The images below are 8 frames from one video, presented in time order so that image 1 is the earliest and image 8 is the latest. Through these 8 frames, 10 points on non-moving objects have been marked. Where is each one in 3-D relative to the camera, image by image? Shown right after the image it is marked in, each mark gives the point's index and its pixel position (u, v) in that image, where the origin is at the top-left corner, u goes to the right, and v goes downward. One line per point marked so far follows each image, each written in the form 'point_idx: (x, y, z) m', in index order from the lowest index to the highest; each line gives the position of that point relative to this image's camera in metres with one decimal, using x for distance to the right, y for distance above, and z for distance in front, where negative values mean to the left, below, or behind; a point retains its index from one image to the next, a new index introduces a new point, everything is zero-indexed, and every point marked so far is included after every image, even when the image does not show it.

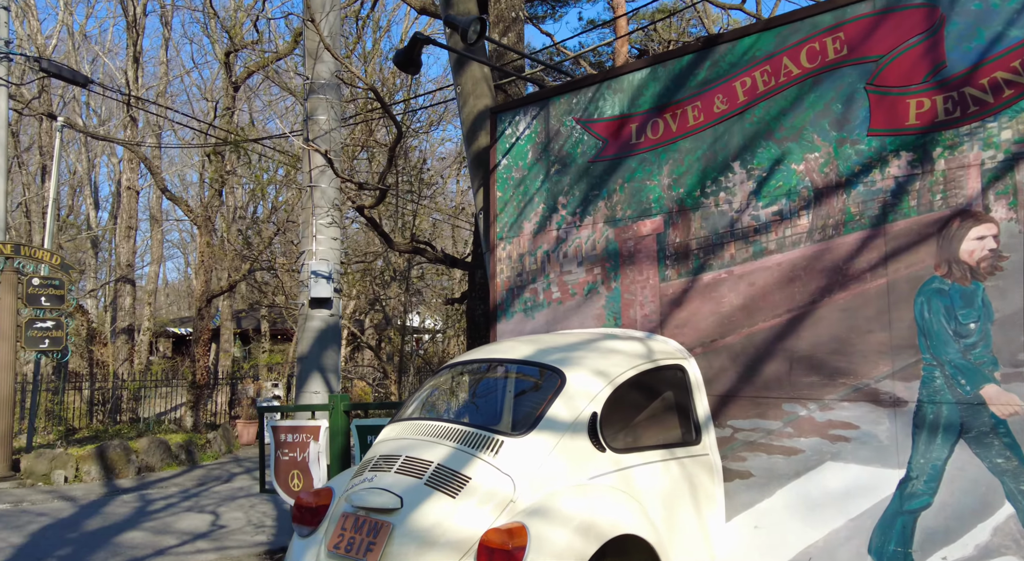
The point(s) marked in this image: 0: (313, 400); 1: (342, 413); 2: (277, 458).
0: (-1.8, -1.1, +7.3) m
1: (-1.4, -1.1, +6.3) m
2: (-2.0, -1.5, +6.7) m
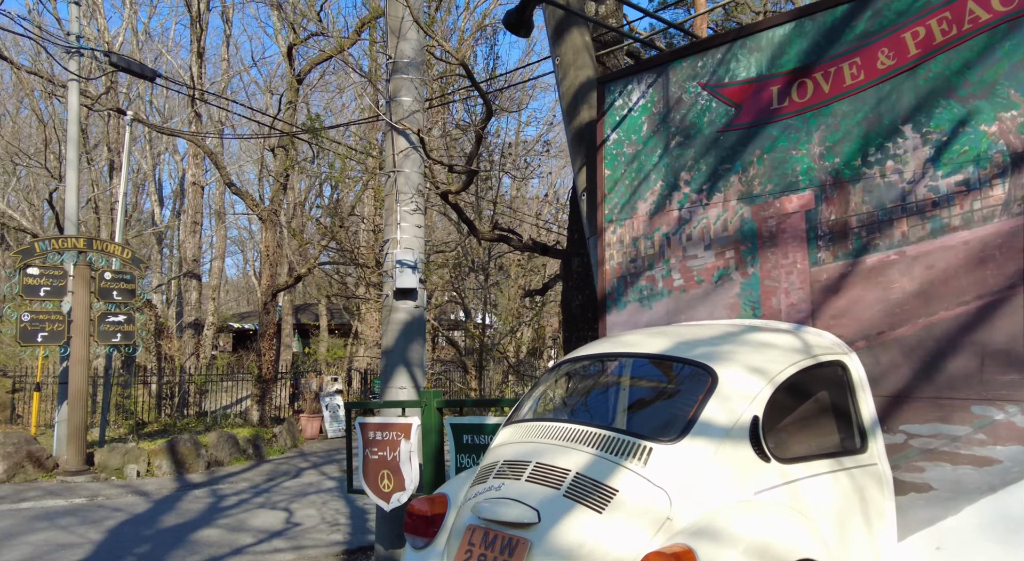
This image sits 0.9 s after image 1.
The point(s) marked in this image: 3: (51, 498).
0: (-1.0, -1.0, +6.9) m
1: (-0.6, -1.0, +5.9) m
2: (-1.2, -1.4, +6.3) m
3: (-6.9, -3.2, +11.8) m
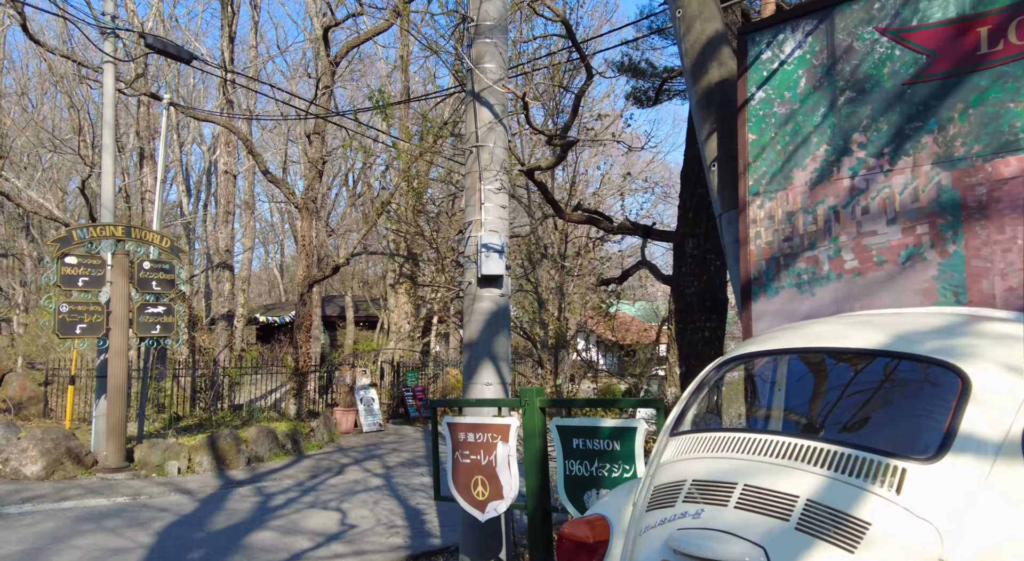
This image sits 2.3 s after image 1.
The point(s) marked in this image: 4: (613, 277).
0: (-0.2, -0.9, +6.2) m
1: (+0.2, -0.9, +5.2) m
2: (-0.4, -1.3, +5.7) m
3: (-6.0, -3.1, +11.3) m
4: (+1.1, 0.0, +8.4) m
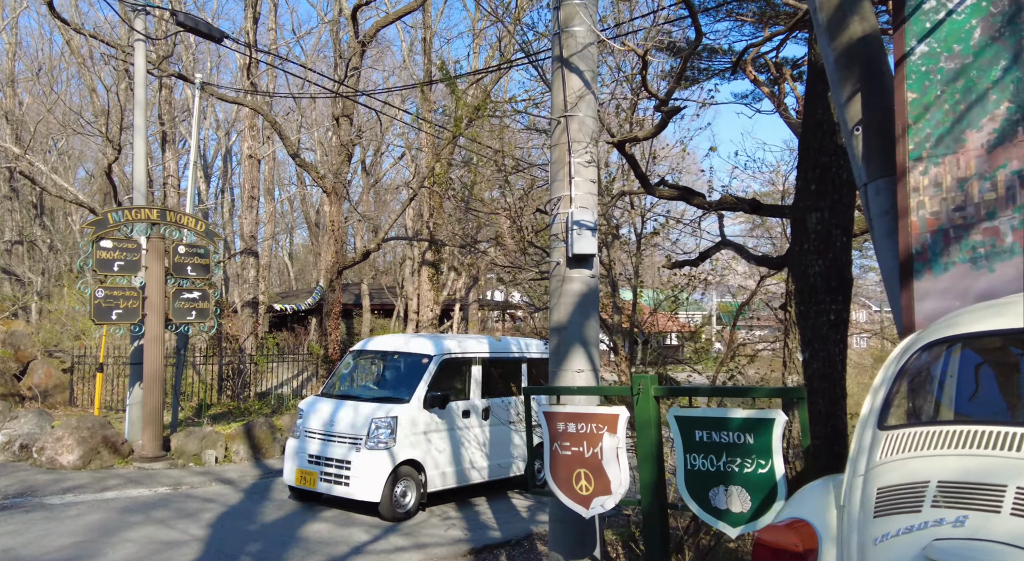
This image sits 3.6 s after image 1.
0: (+0.5, -0.7, +5.8) m
1: (+0.9, -0.7, +4.8) m
2: (+0.3, -1.2, +5.3) m
3: (-5.2, -2.9, +11.0) m
4: (+1.8, +0.2, +8.0) m
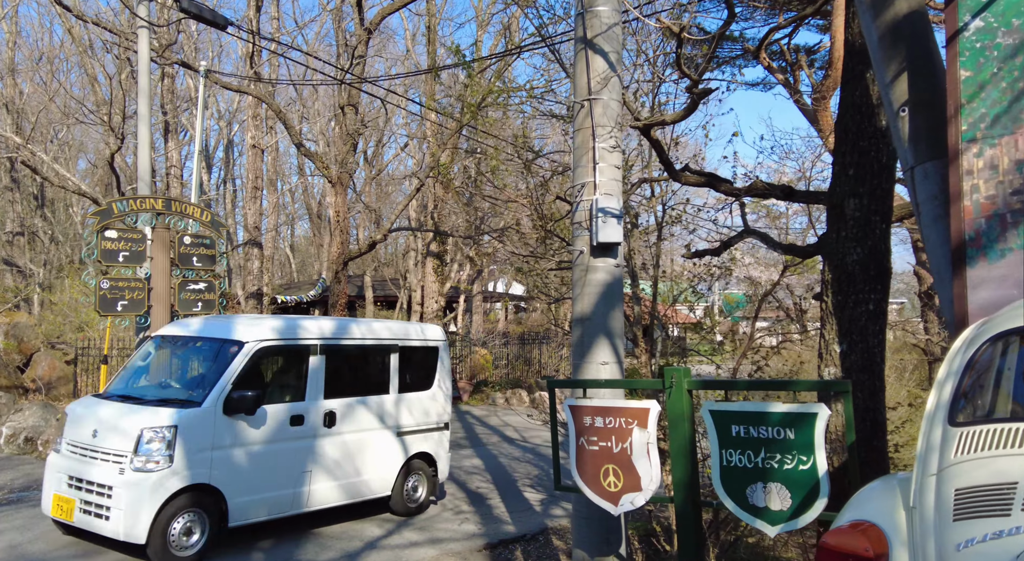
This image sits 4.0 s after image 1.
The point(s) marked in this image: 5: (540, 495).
0: (+0.6, -0.7, +5.6) m
1: (+1.0, -0.7, +4.6) m
2: (+0.4, -1.1, +5.1) m
3: (-5.1, -2.7, +10.8) m
4: (+1.9, +0.3, +7.8) m
5: (+0.4, -2.9, +10.6) m
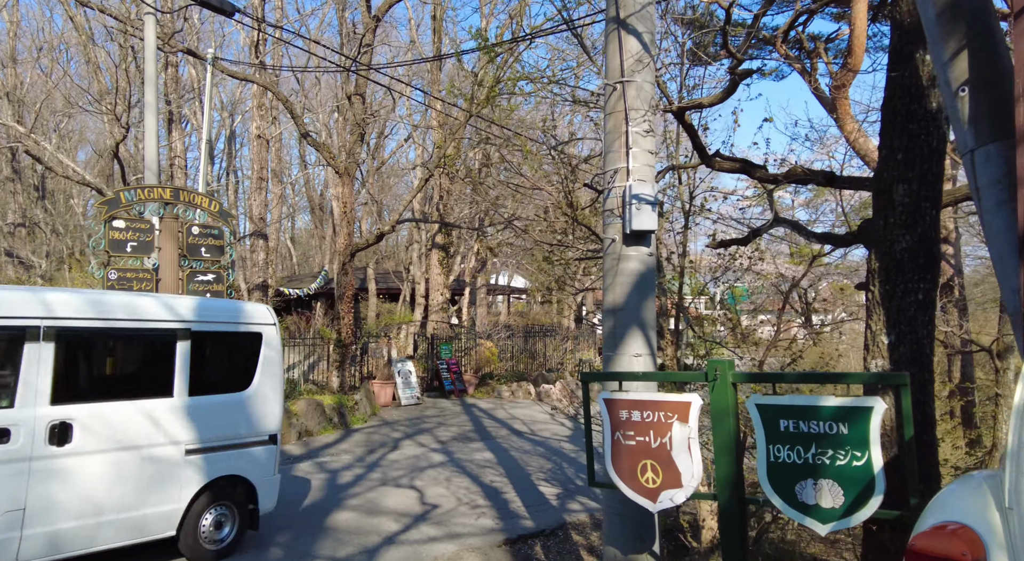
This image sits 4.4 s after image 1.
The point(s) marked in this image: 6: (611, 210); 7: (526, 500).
0: (+0.8, -0.6, +5.5) m
1: (+1.2, -0.6, +4.5) m
2: (+0.6, -1.0, +5.0) m
3: (-4.9, -2.6, +10.7) m
4: (+2.1, +0.4, +7.6) m
5: (+0.6, -2.8, +10.5) m
6: (+0.7, +0.5, +5.6) m
7: (+0.2, -2.7, +9.7) m
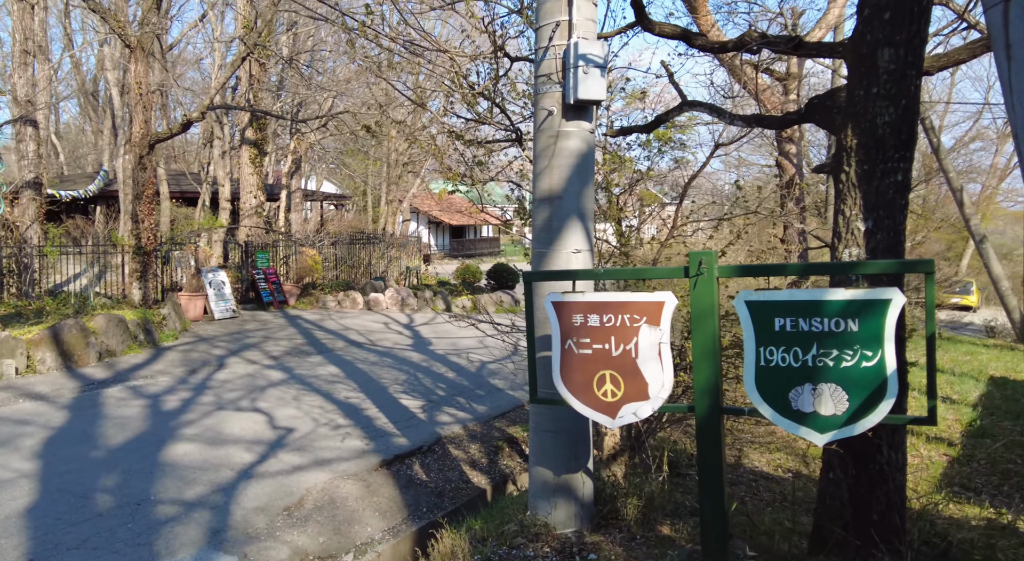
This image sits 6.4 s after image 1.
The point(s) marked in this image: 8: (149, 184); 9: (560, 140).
0: (+0.4, +0.1, +4.6) m
1: (+1.0, 0.0, +3.8) m
2: (+0.3, -0.4, +4.2) m
3: (-6.5, -1.4, +8.5) m
4: (+1.1, +1.4, +7.0) m
5: (-1.1, -1.5, +9.7) m
6: (+0.2, +1.2, +4.7) m
7: (-1.4, -1.5, +8.9) m
8: (-7.9, +2.1, +17.1) m
9: (+0.3, +0.8, +4.7) m
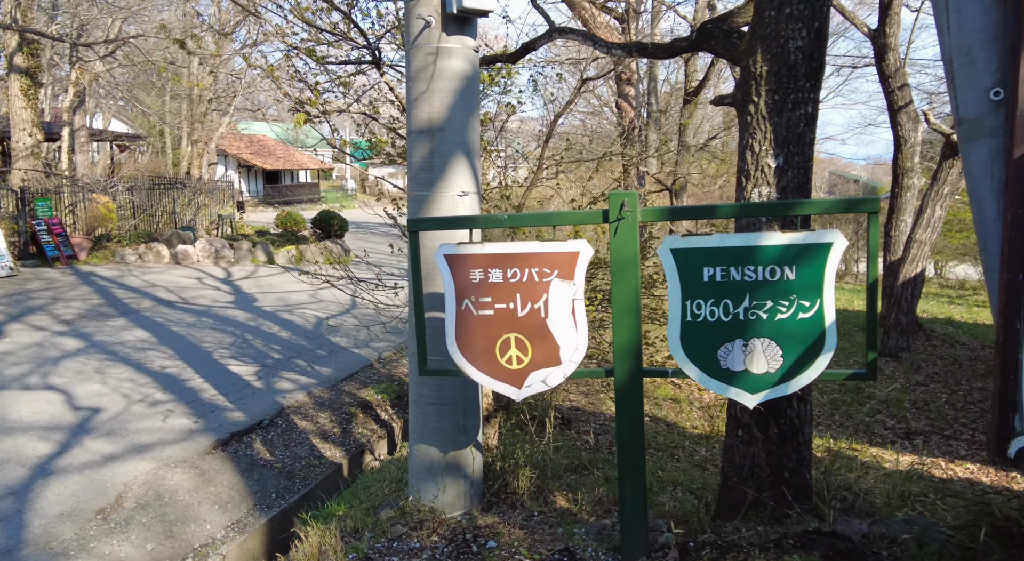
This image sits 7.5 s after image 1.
0: (-0.3, +0.4, +4.0) m
1: (+0.5, +0.2, +3.3) m
2: (-0.2, -0.1, +3.5) m
3: (-7.8, -1.1, +6.3) m
4: (-0.1, +1.8, +6.3) m
5: (-2.8, -0.9, +8.6) m
6: (-0.5, +1.5, +3.9) m
7: (-2.9, -1.0, +7.8) m
8: (-11.2, +3.0, +14.1) m
9: (-0.4, +1.1, +3.9) m
